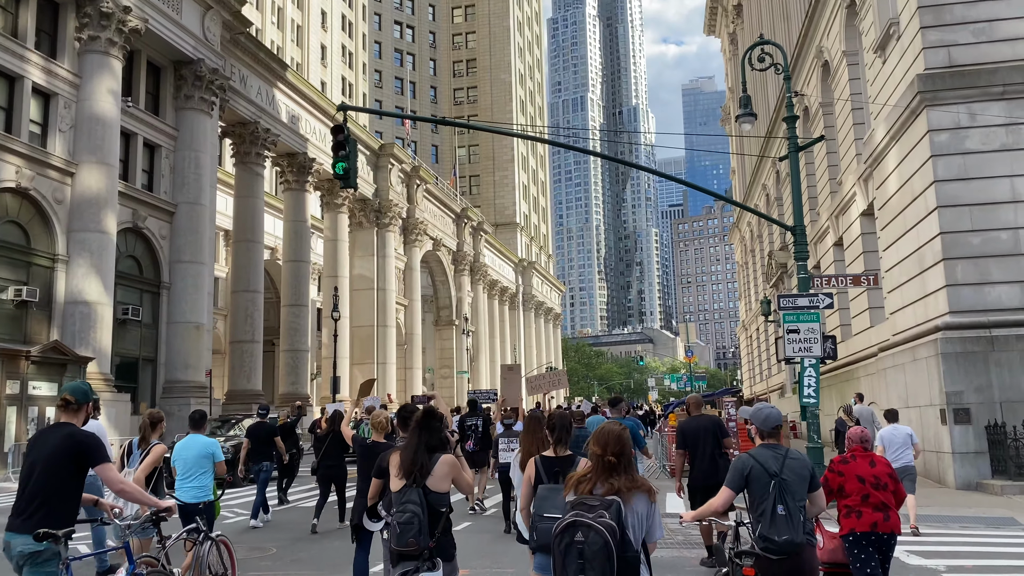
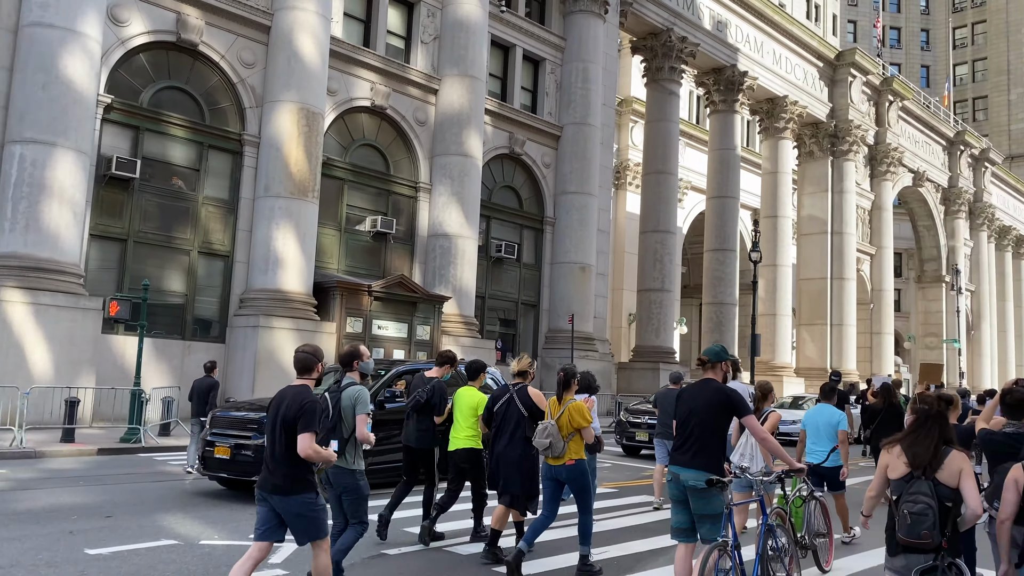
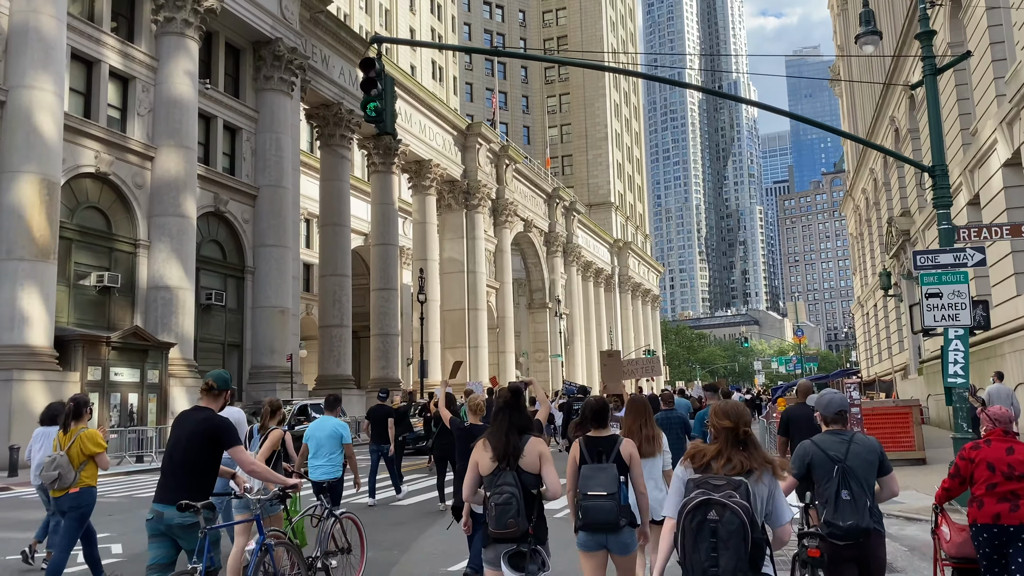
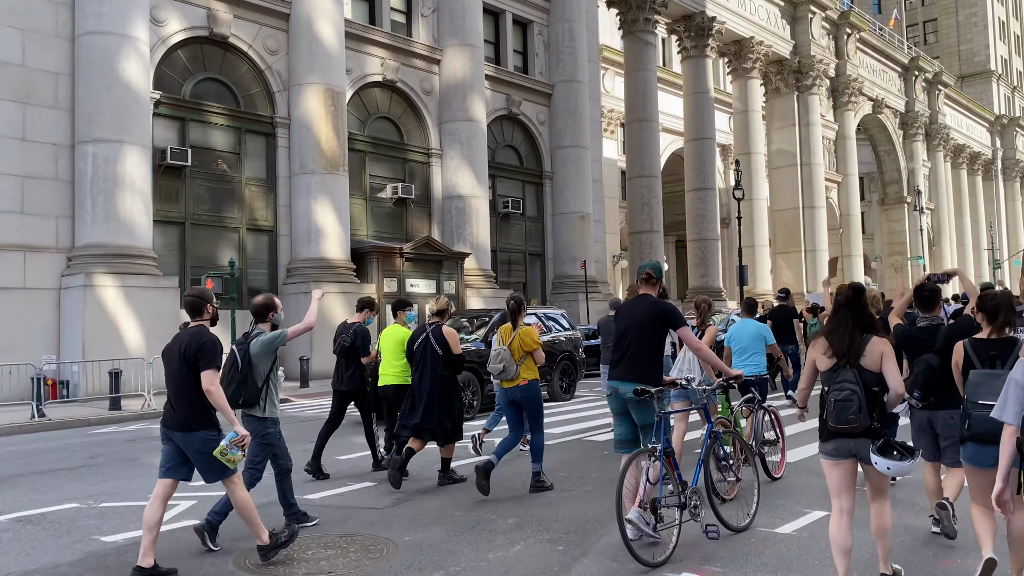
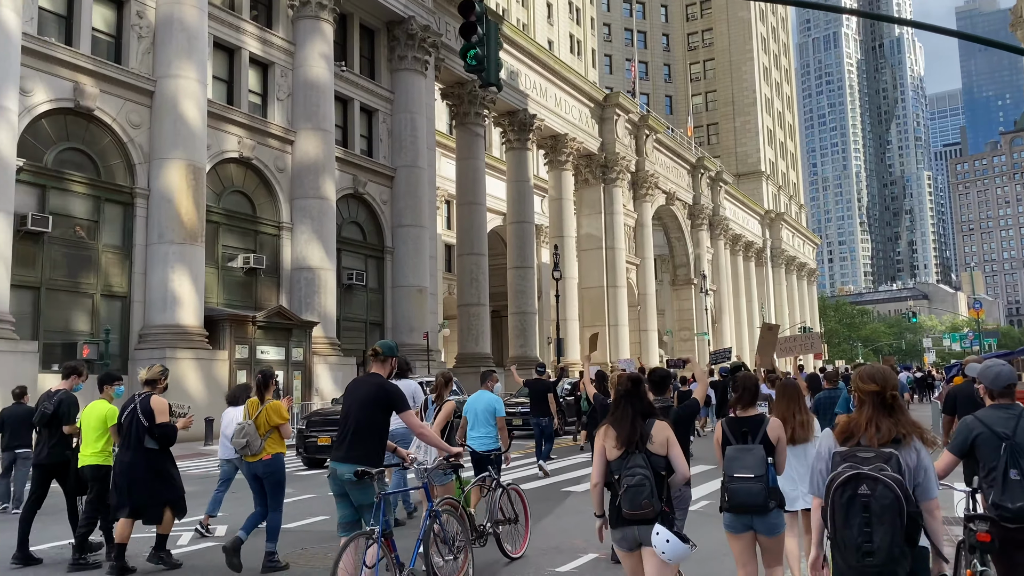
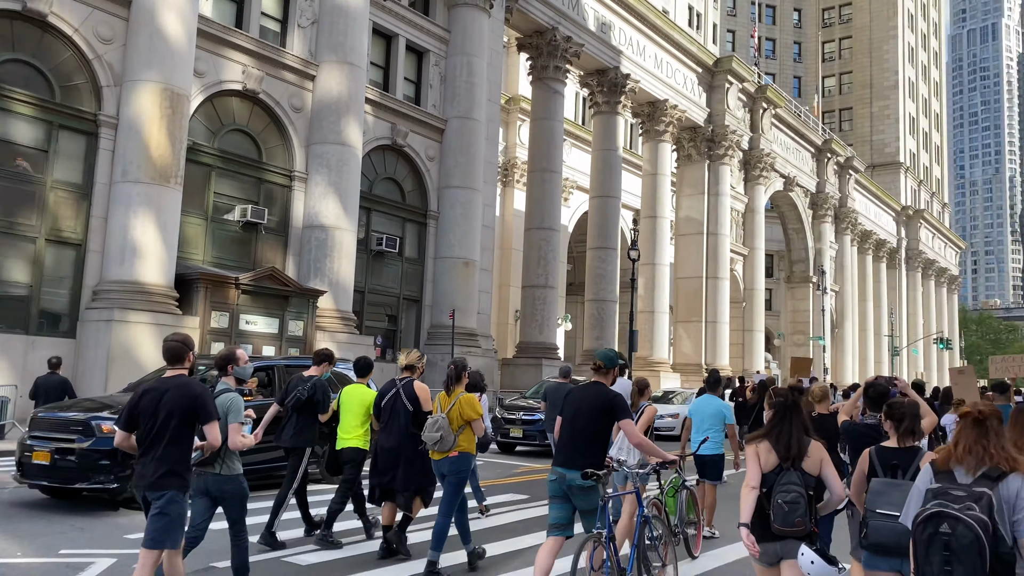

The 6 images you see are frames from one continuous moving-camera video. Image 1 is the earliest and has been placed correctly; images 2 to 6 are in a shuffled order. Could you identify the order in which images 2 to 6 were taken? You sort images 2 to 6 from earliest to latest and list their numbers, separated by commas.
3, 5, 4, 2, 6
